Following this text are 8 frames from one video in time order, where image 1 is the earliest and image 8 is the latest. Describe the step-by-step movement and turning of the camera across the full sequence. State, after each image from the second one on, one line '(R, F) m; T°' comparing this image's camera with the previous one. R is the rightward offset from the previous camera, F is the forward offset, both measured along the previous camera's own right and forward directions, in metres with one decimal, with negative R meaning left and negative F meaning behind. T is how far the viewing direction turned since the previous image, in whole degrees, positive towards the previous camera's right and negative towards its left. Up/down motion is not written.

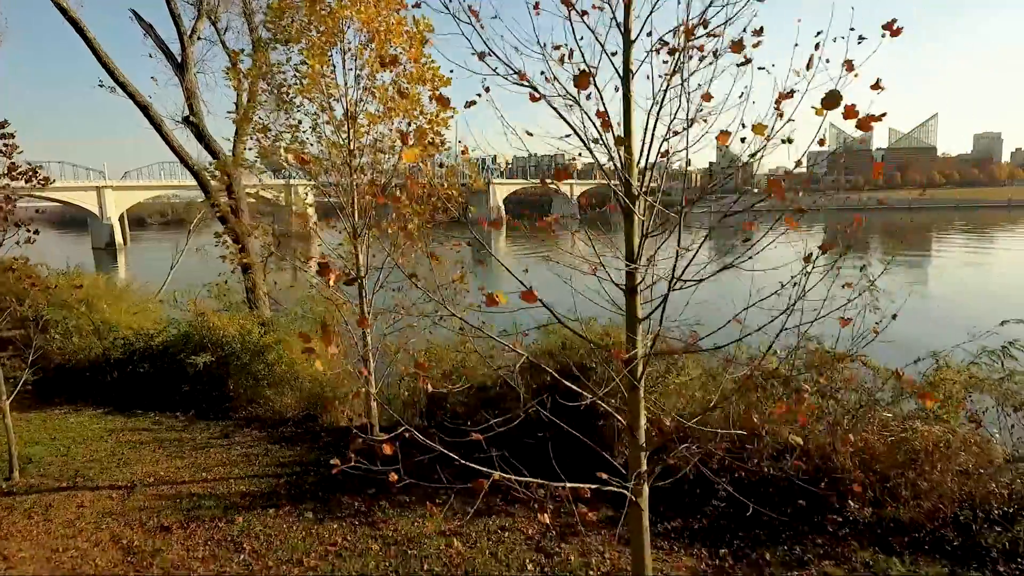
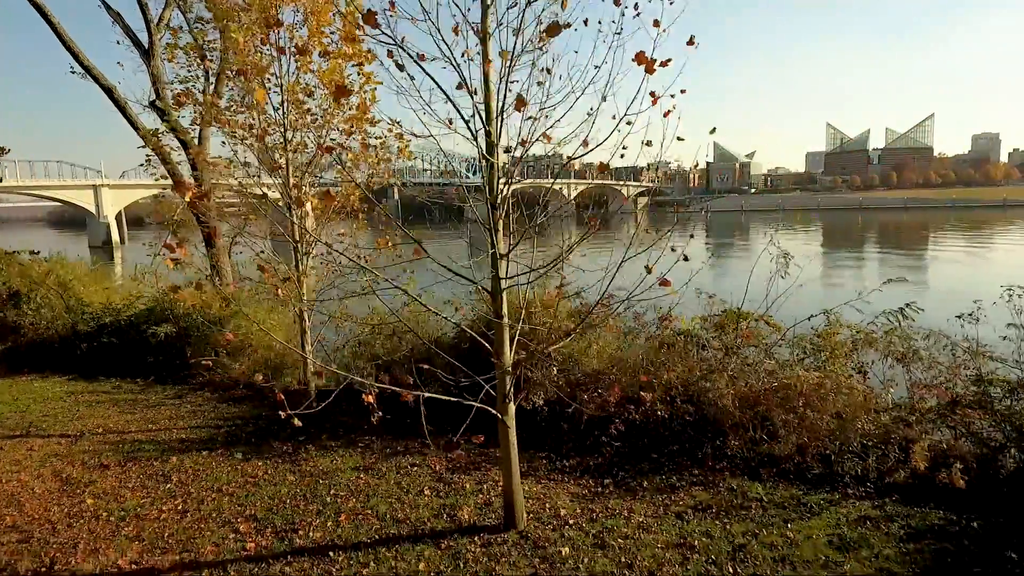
(+0.8, -0.5) m; 0°
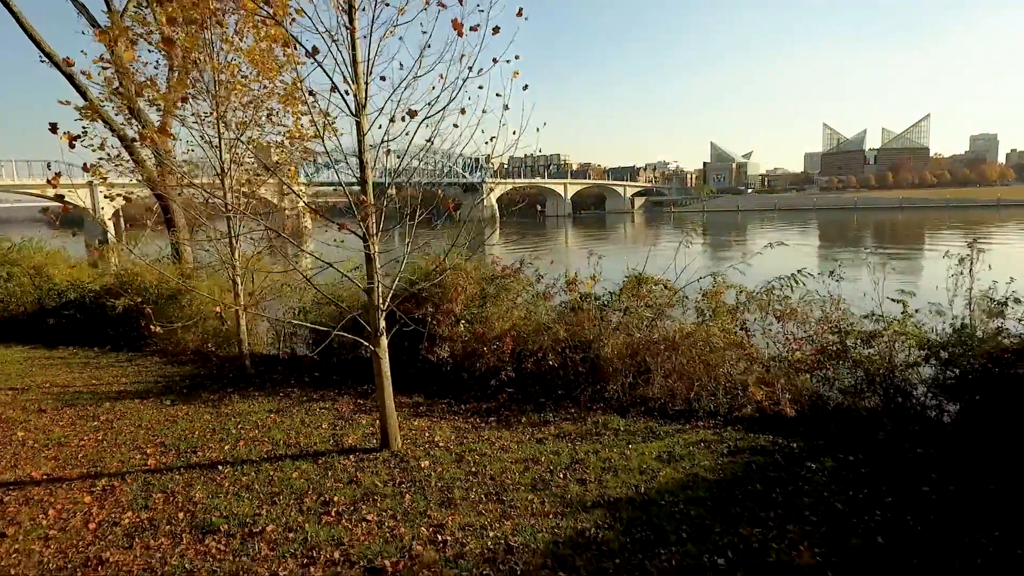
(+1.0, -0.6) m; 0°
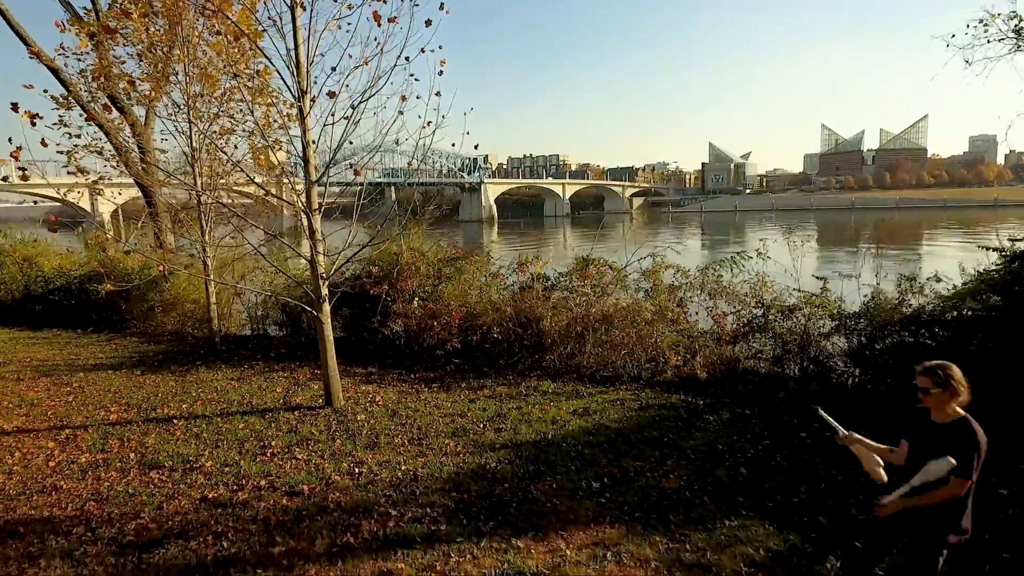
(+0.6, -0.5) m; 0°
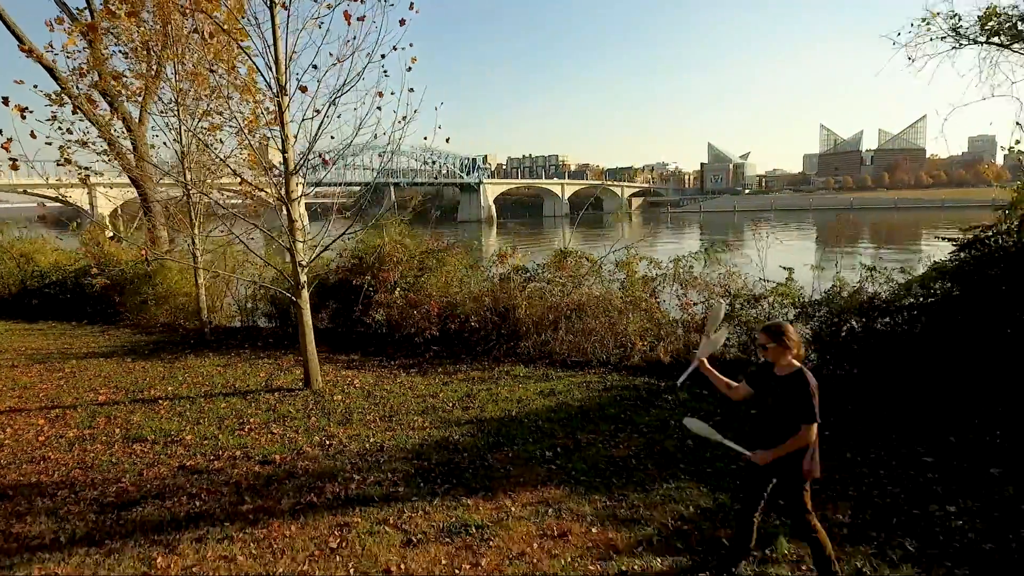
(+0.3, -0.3) m; 0°
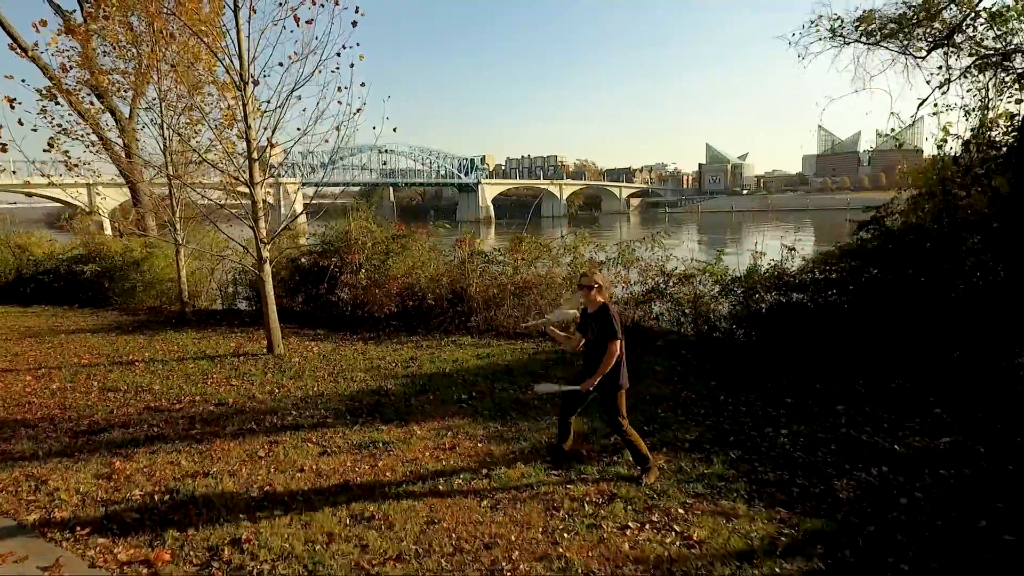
(+0.6, -0.7) m; 0°
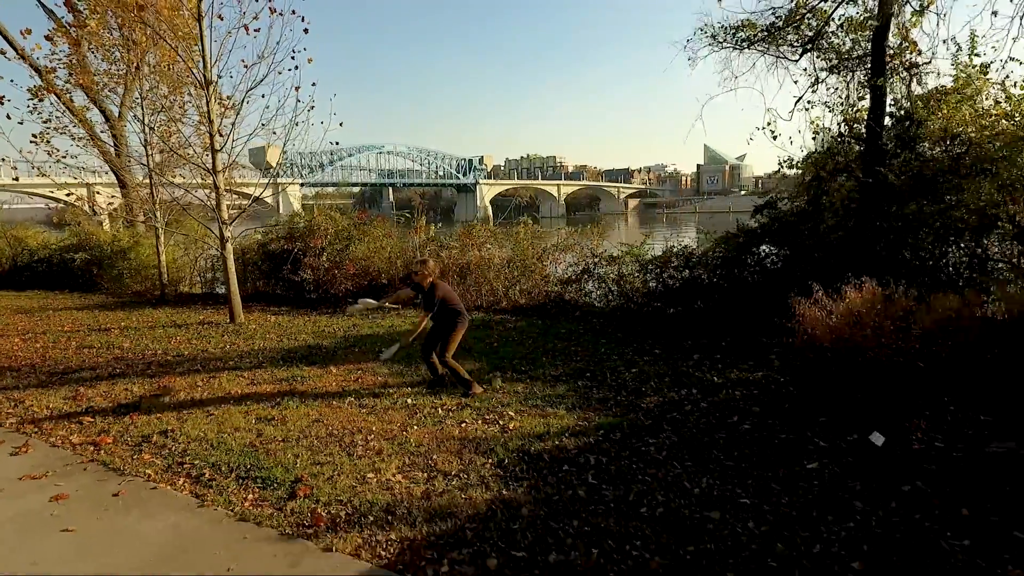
(+0.7, -0.9) m; 0°
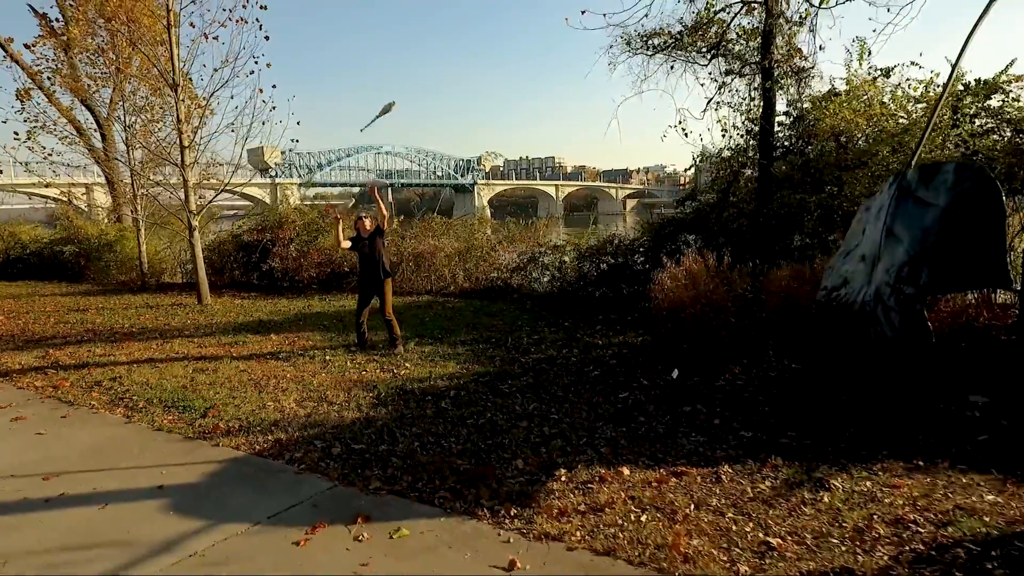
(+0.7, -0.8) m; 0°
